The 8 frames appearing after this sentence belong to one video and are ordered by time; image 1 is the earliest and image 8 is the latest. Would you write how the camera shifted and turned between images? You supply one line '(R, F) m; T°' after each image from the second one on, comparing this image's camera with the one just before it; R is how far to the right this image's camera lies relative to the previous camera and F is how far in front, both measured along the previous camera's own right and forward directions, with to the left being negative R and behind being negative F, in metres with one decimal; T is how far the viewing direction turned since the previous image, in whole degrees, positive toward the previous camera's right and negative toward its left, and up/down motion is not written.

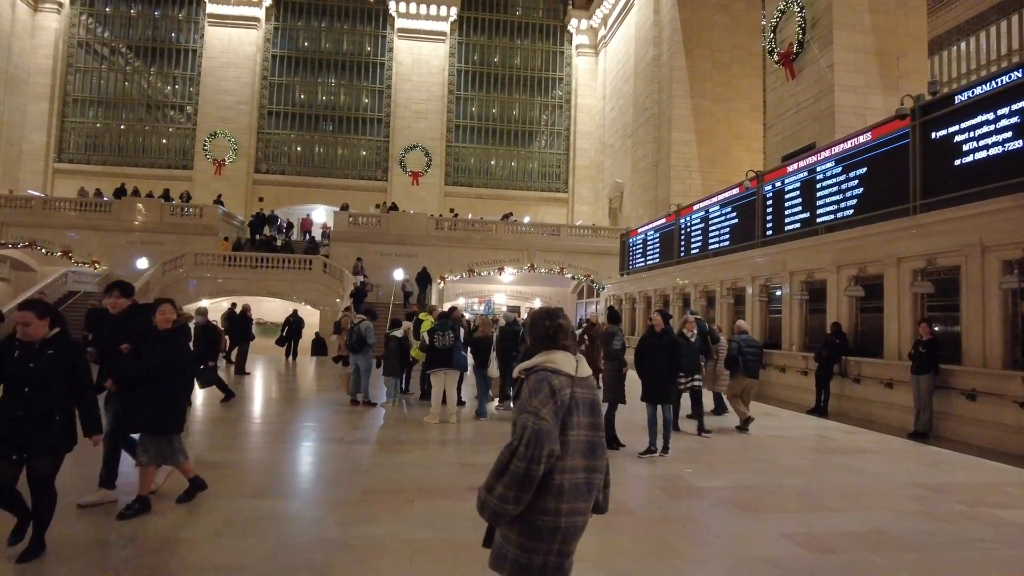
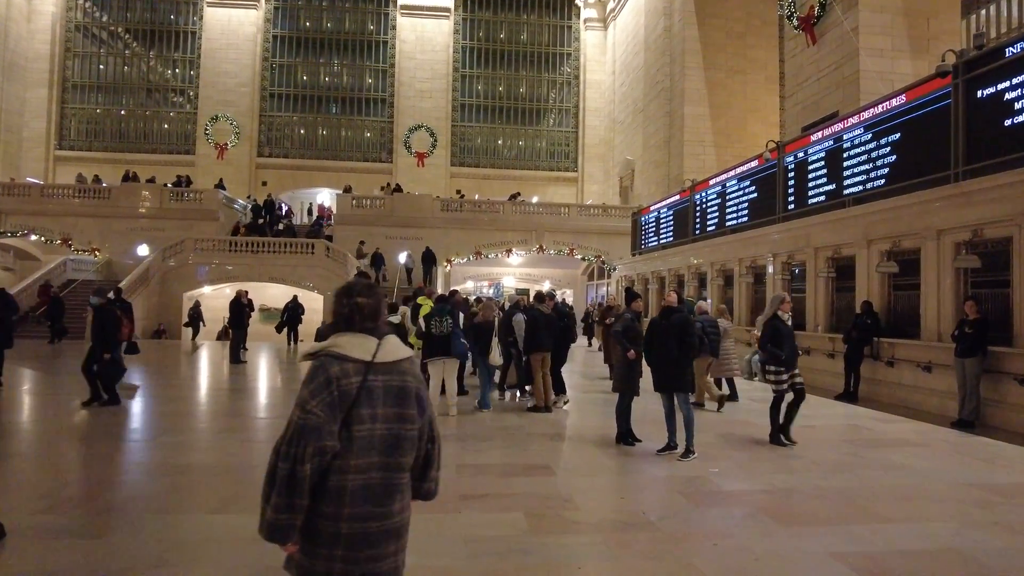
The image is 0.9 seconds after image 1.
(+0.1, +0.6) m; -1°
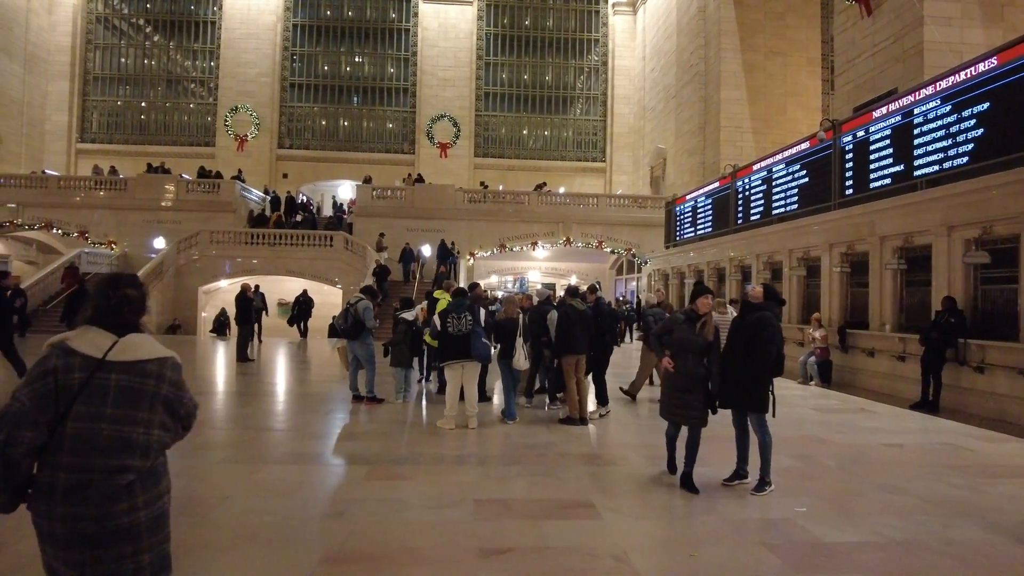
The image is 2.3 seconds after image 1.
(0.0, +1.0) m; -2°
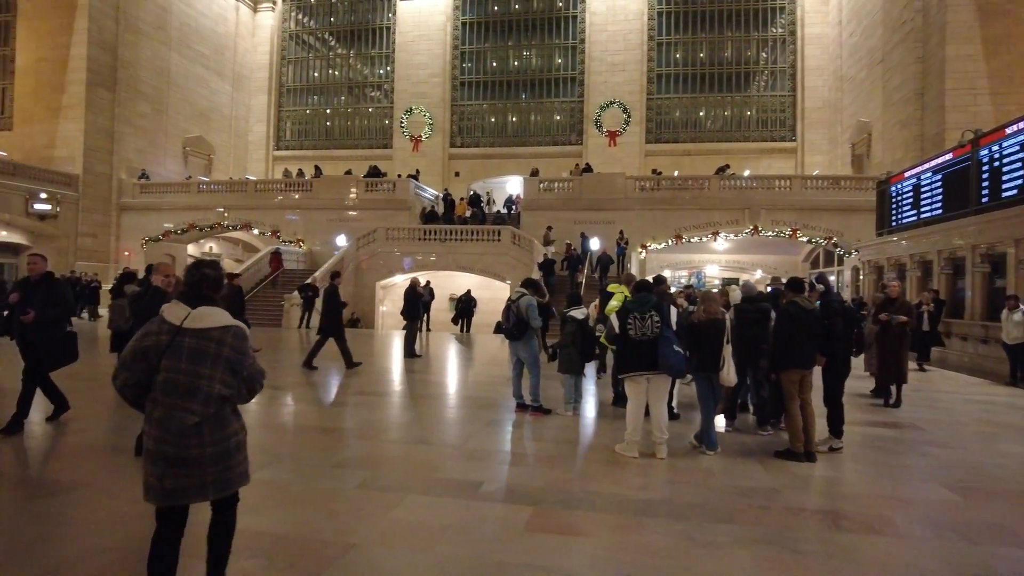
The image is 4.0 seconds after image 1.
(-0.2, +1.1) m; -14°
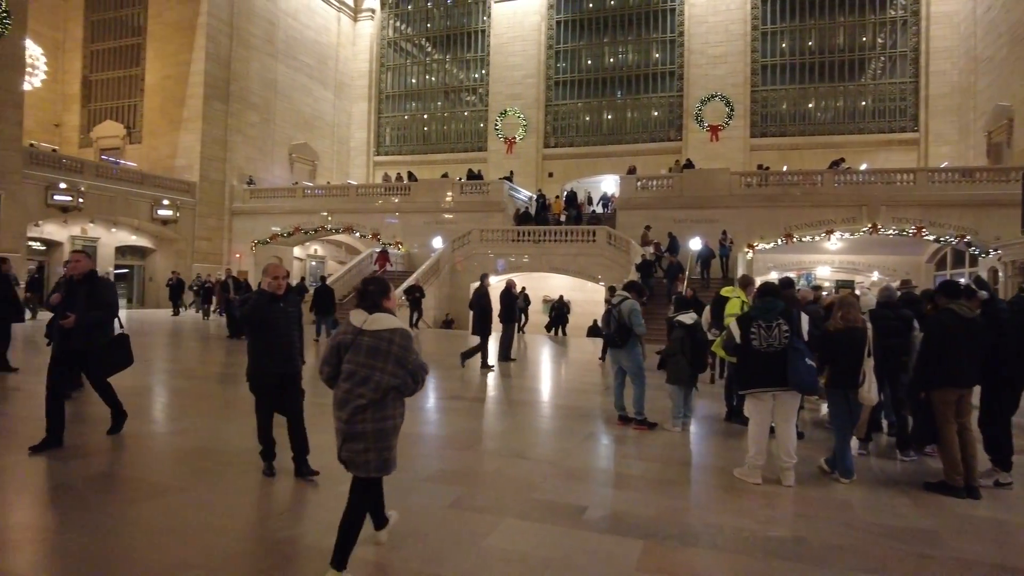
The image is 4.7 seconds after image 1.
(-0.1, +0.4) m; -8°
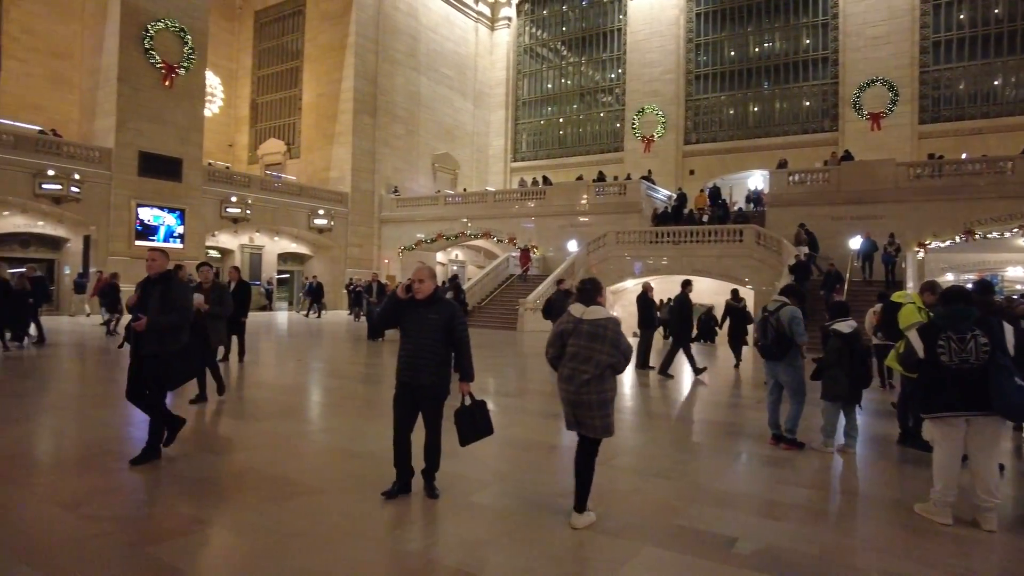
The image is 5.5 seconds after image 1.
(0.0, +0.3) m; -12°
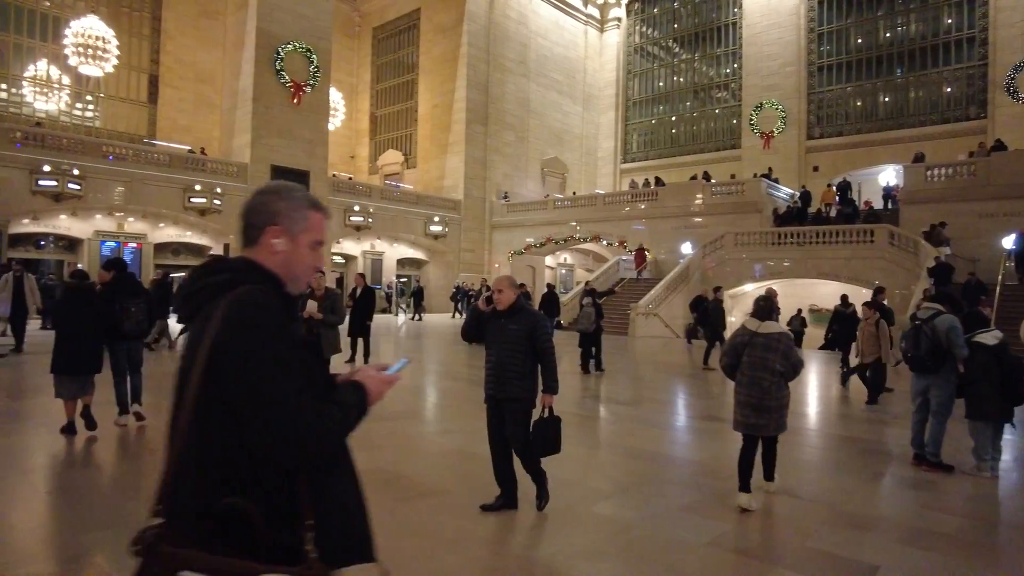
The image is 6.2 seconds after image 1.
(-0.1, 0.0) m; -9°
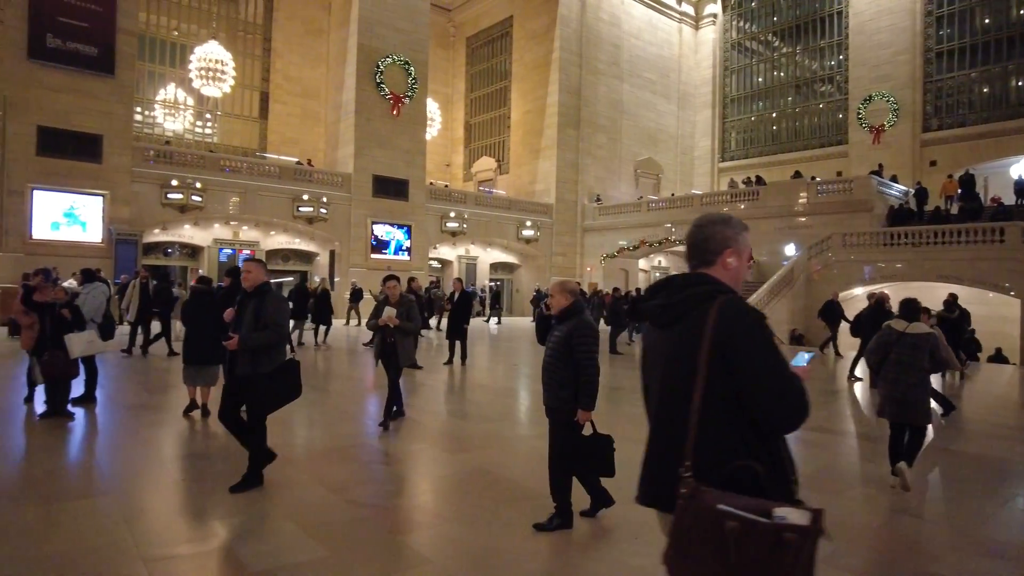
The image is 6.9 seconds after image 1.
(-0.1, 0.0) m; -8°
